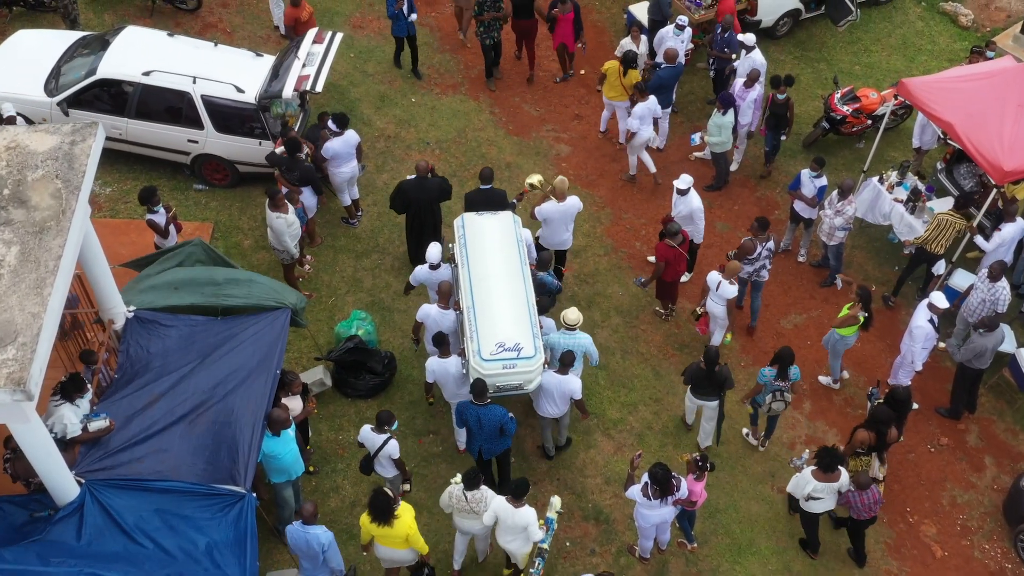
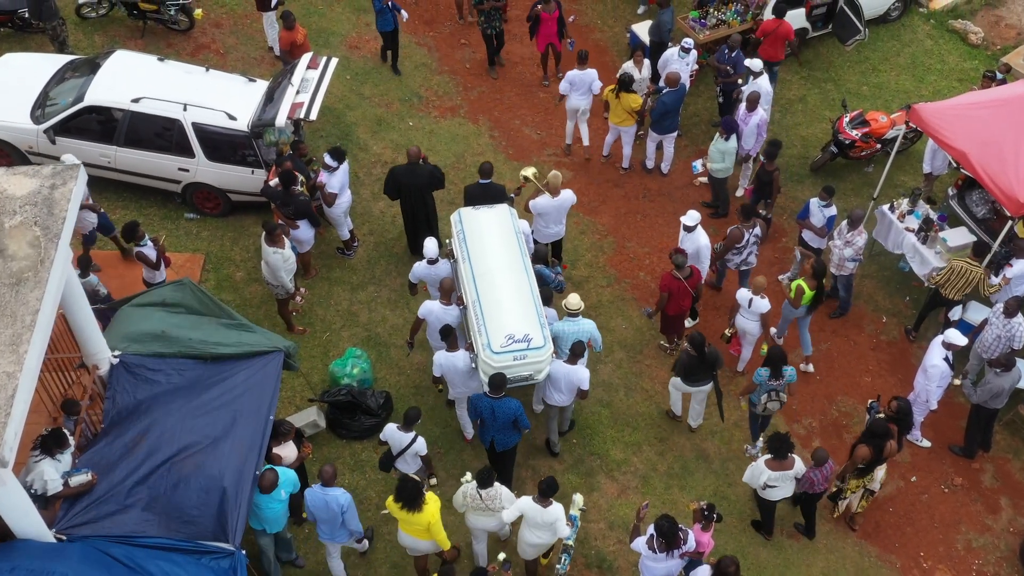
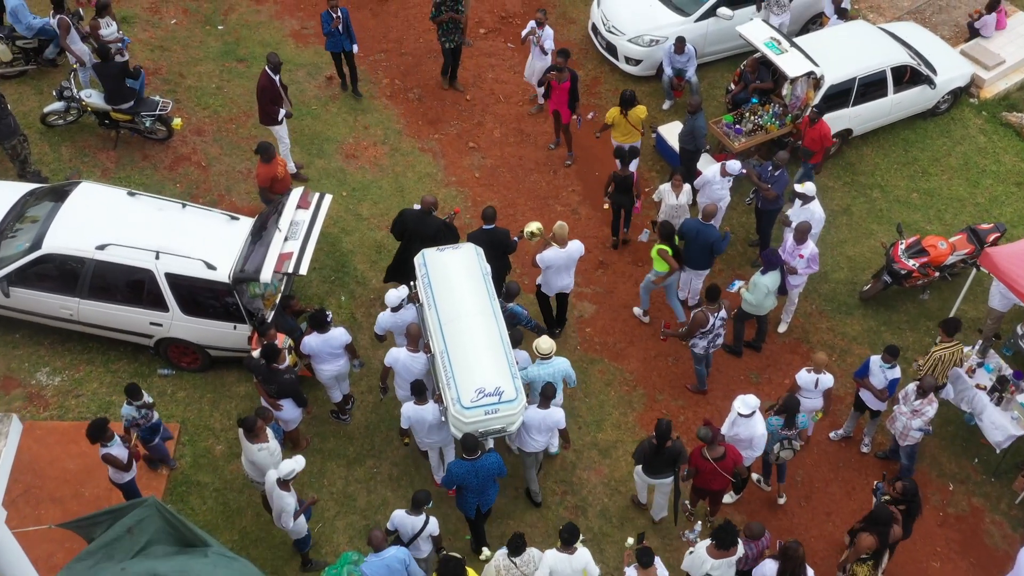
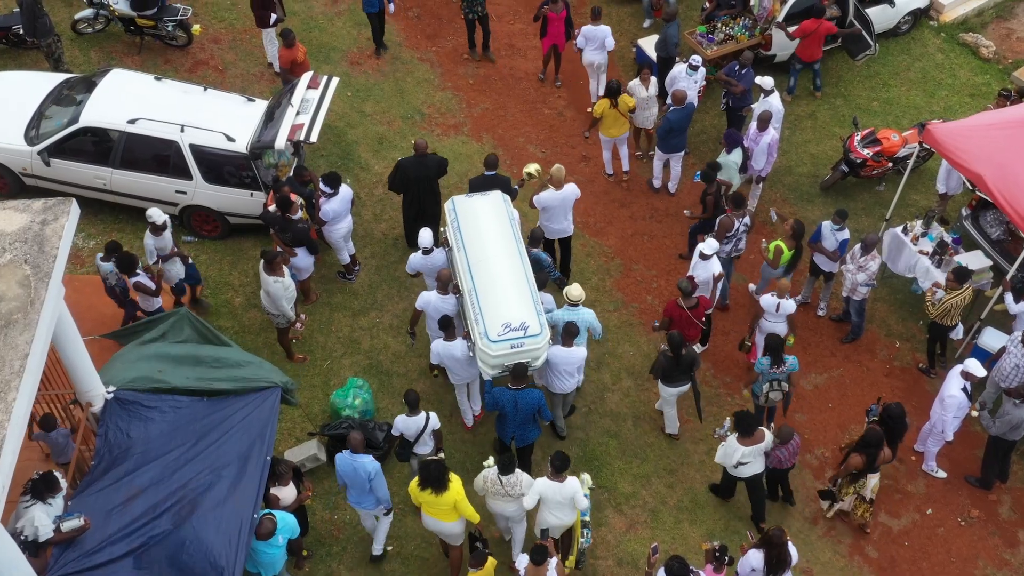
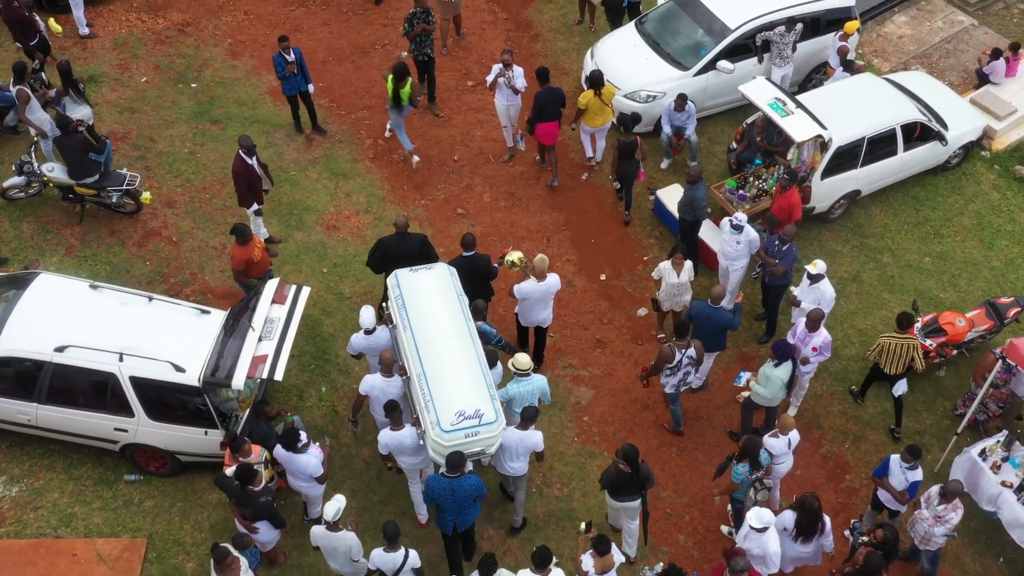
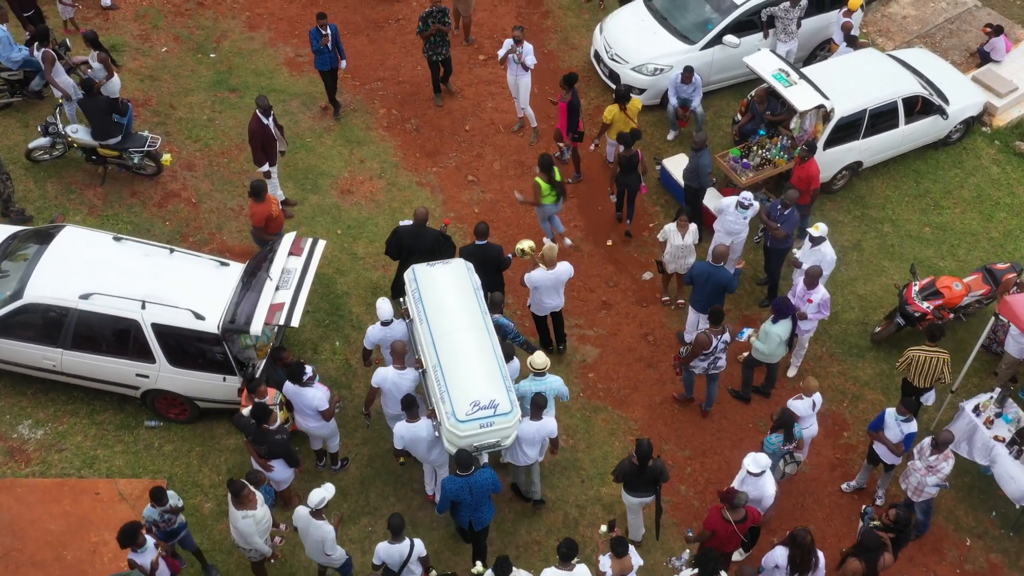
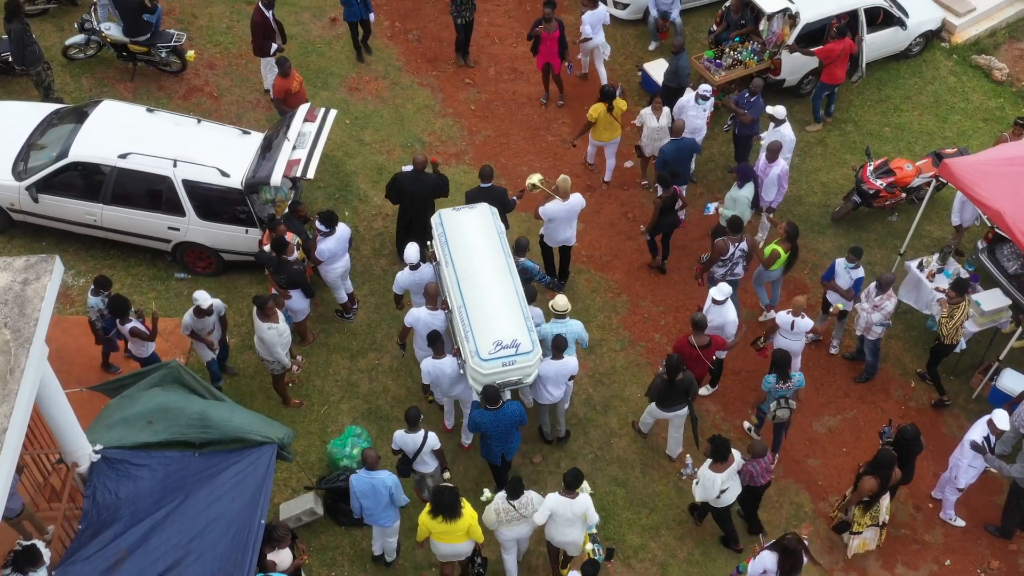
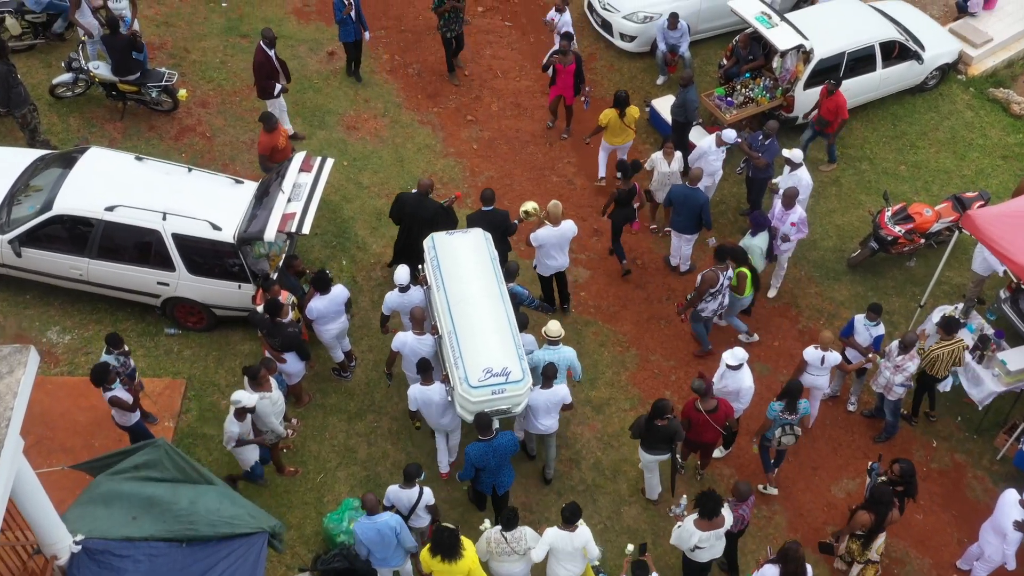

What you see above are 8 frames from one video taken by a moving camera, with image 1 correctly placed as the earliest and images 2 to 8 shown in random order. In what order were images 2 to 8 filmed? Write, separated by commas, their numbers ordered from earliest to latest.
2, 4, 7, 8, 3, 6, 5
